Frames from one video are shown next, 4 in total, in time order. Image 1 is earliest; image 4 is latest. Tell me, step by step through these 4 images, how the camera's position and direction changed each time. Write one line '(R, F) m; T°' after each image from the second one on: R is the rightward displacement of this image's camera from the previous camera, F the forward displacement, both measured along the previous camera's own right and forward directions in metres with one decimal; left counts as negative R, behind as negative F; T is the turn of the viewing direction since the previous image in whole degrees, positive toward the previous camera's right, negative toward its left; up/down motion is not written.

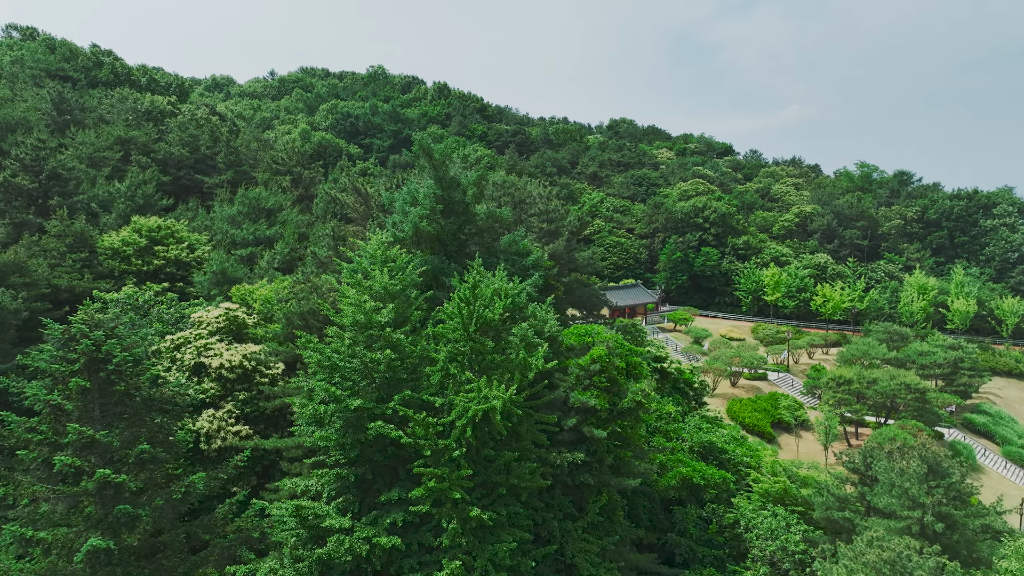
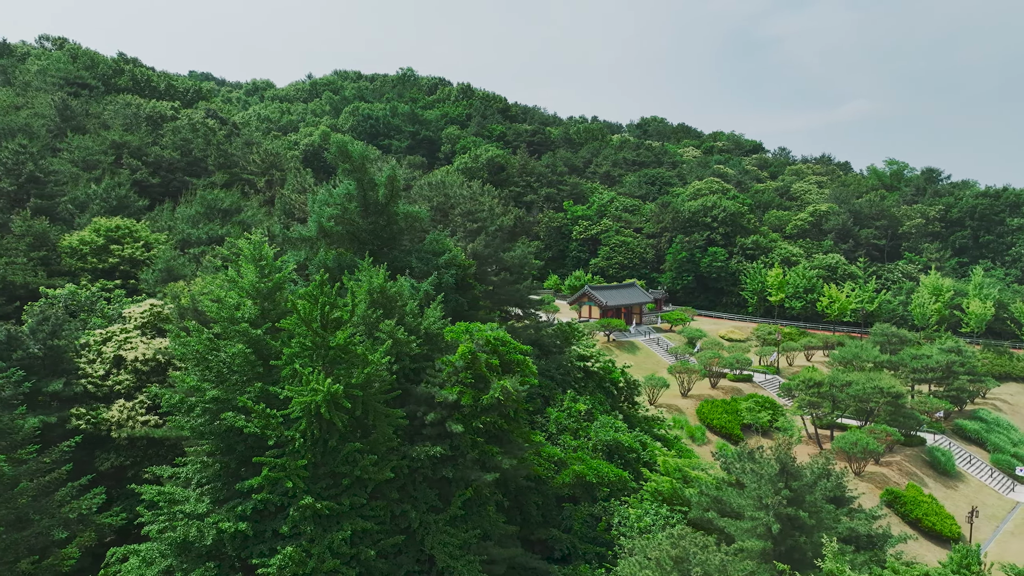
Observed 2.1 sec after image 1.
(+3.4, -0.1) m; -3°
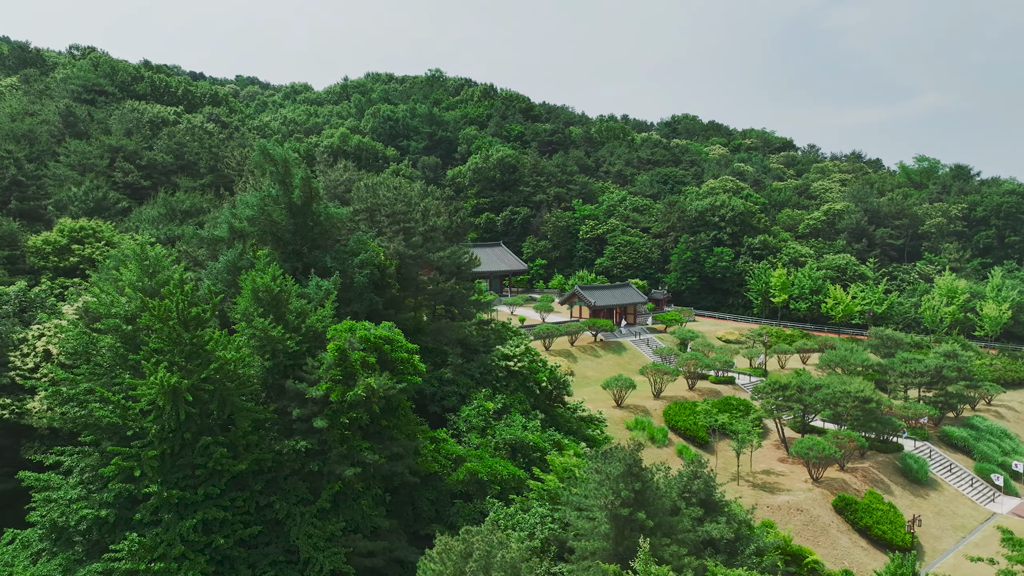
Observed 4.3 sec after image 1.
(+3.5, -0.1) m; -3°
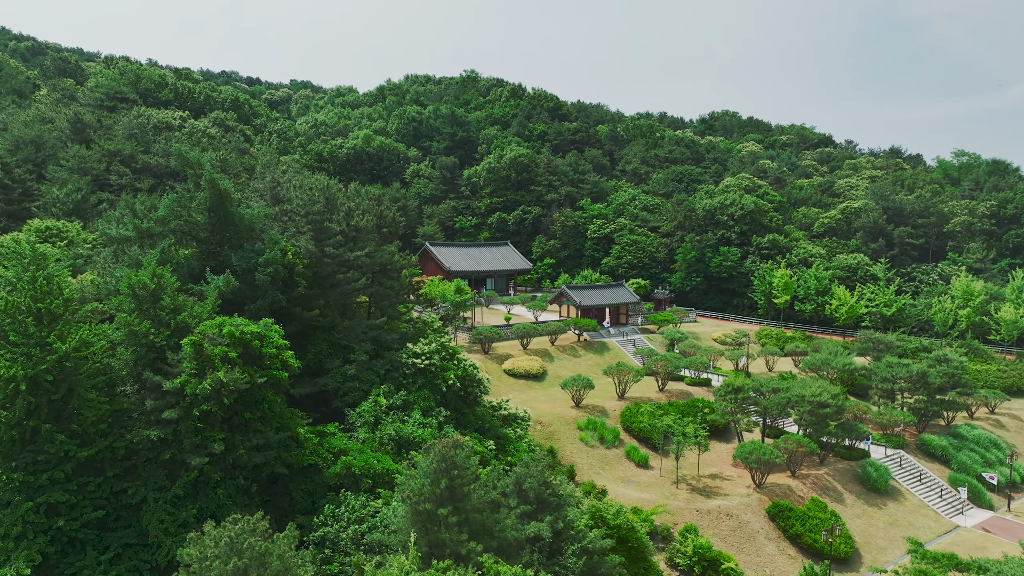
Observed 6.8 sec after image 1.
(+4.2, -0.1) m; -4°
